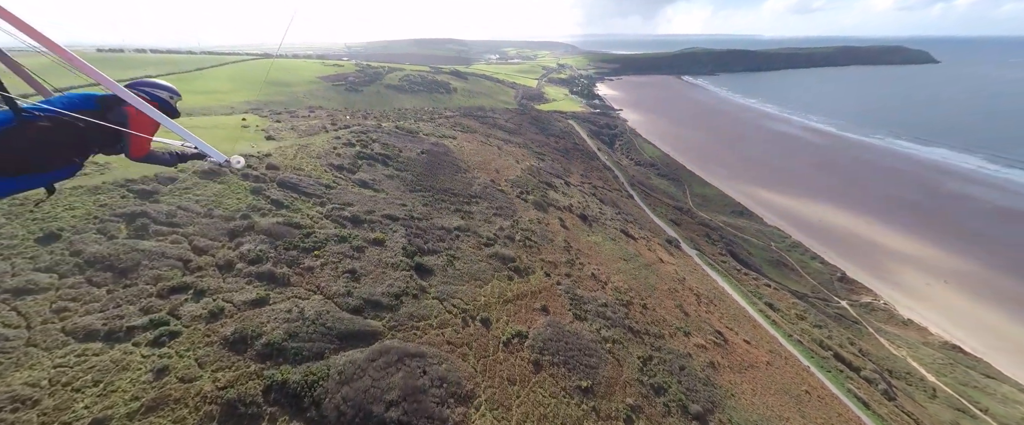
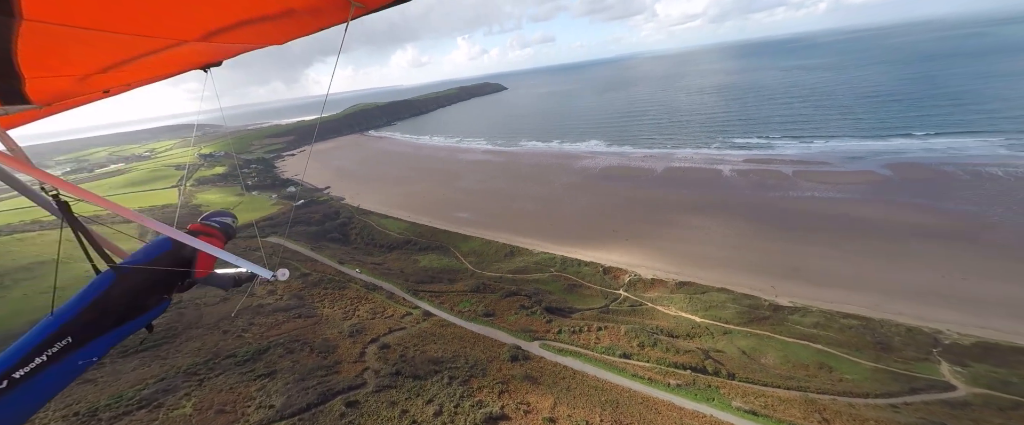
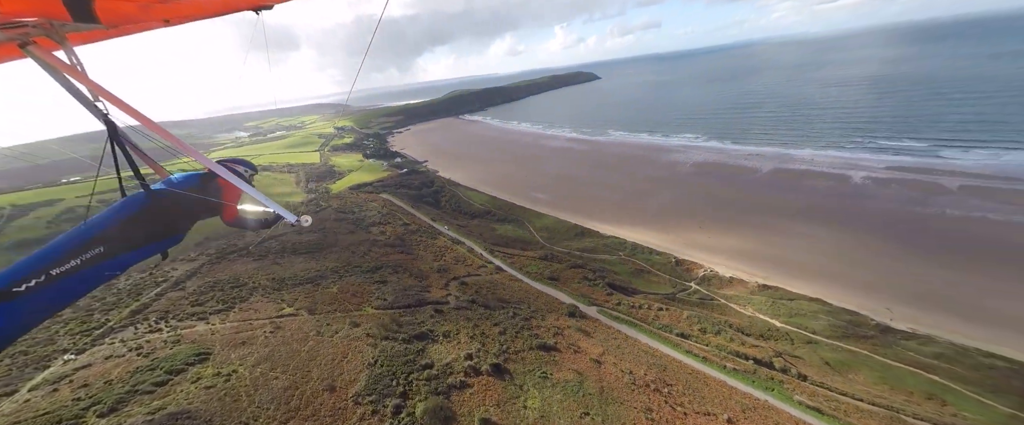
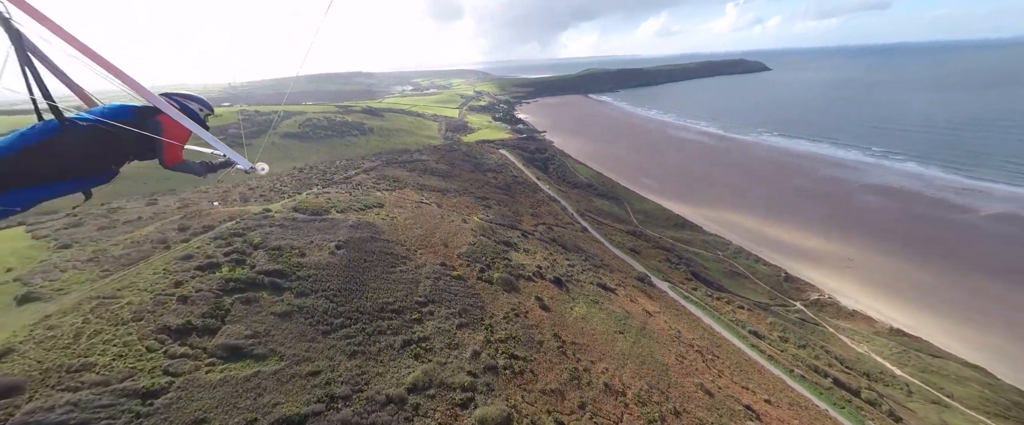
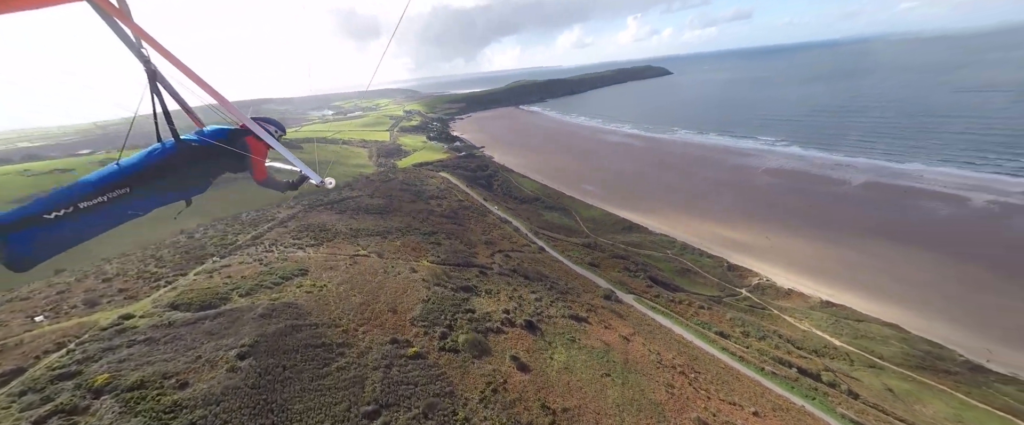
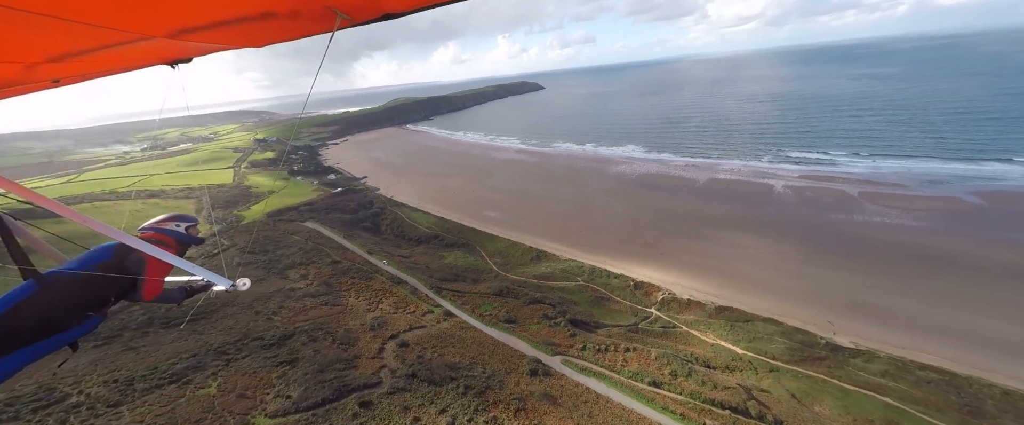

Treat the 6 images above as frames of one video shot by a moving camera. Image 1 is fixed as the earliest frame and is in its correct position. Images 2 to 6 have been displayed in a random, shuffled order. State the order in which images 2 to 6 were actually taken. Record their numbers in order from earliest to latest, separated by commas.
4, 5, 3, 2, 6
